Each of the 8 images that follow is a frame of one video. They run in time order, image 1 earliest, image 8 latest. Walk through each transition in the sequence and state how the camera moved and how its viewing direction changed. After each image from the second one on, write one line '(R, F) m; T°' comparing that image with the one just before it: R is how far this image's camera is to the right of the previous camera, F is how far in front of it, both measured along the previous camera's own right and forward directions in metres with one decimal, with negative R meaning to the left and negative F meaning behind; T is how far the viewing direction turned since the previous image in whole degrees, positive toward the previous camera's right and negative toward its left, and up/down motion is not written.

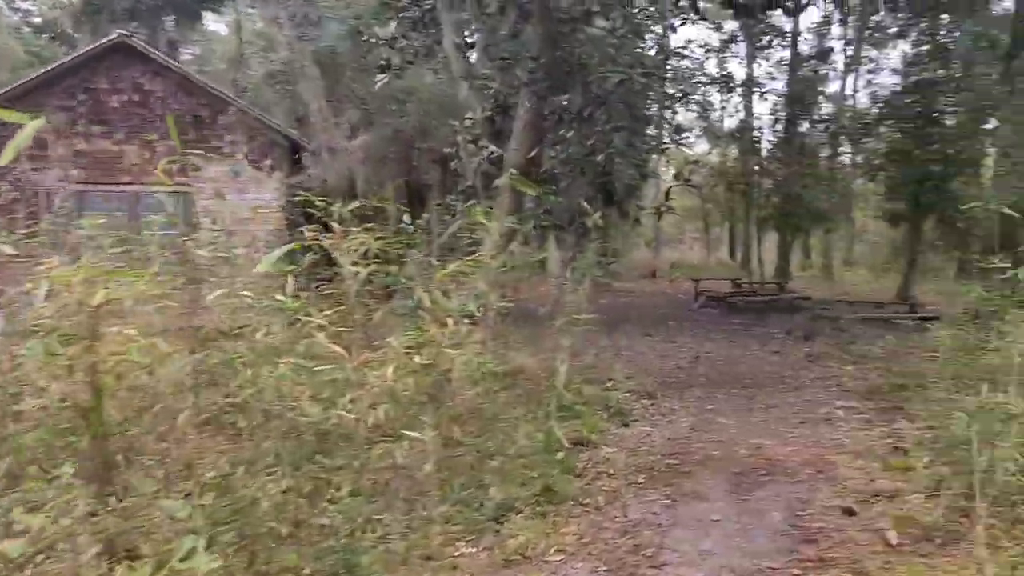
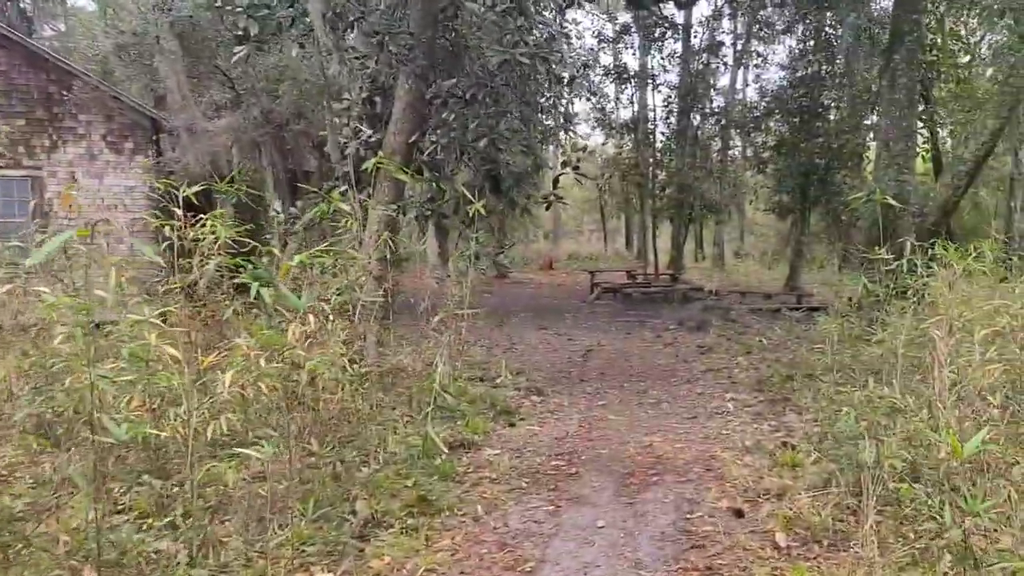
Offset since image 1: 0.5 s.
(+0.2, +0.3) m; +7°
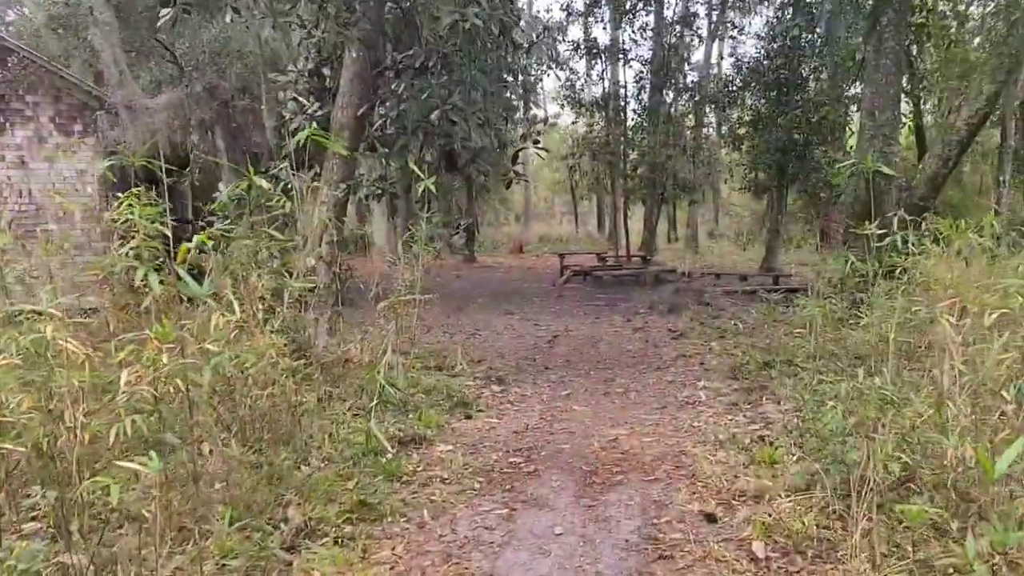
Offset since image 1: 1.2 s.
(+0.1, +0.4) m; +2°
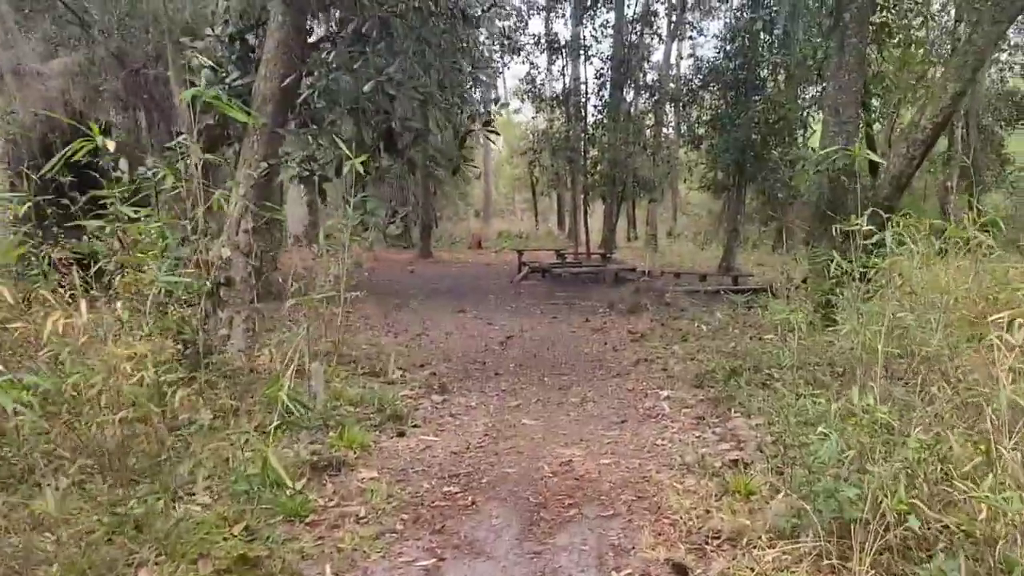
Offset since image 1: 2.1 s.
(+0.1, +0.6) m; +3°
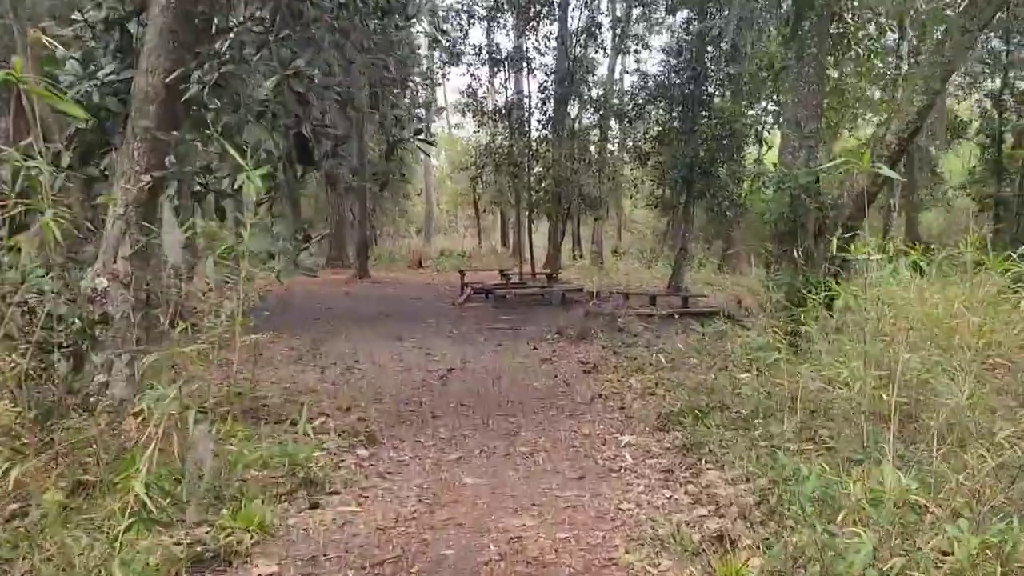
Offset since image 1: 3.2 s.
(0.0, +0.6) m; +4°
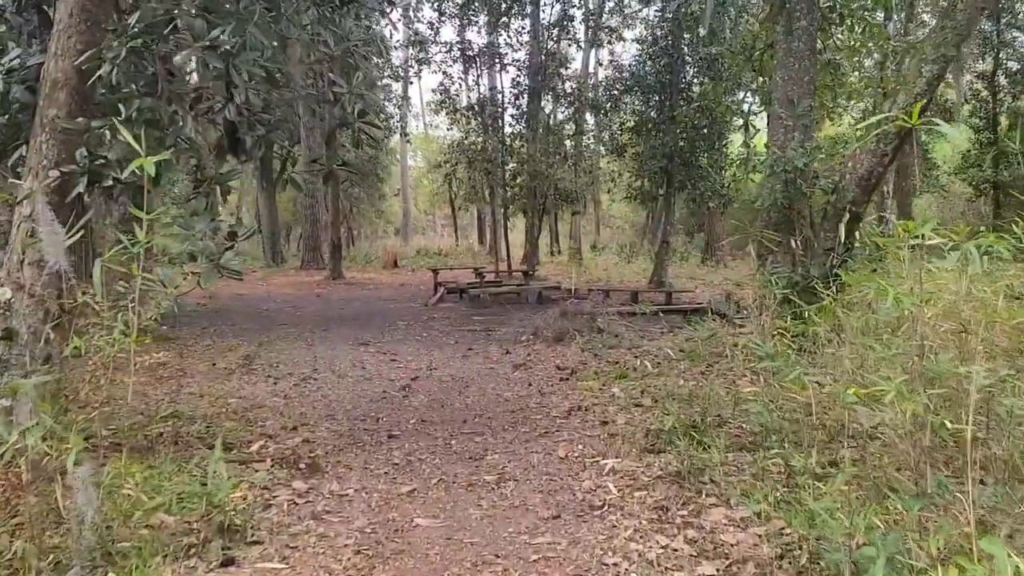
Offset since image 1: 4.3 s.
(+0.1, +0.7) m; +2°
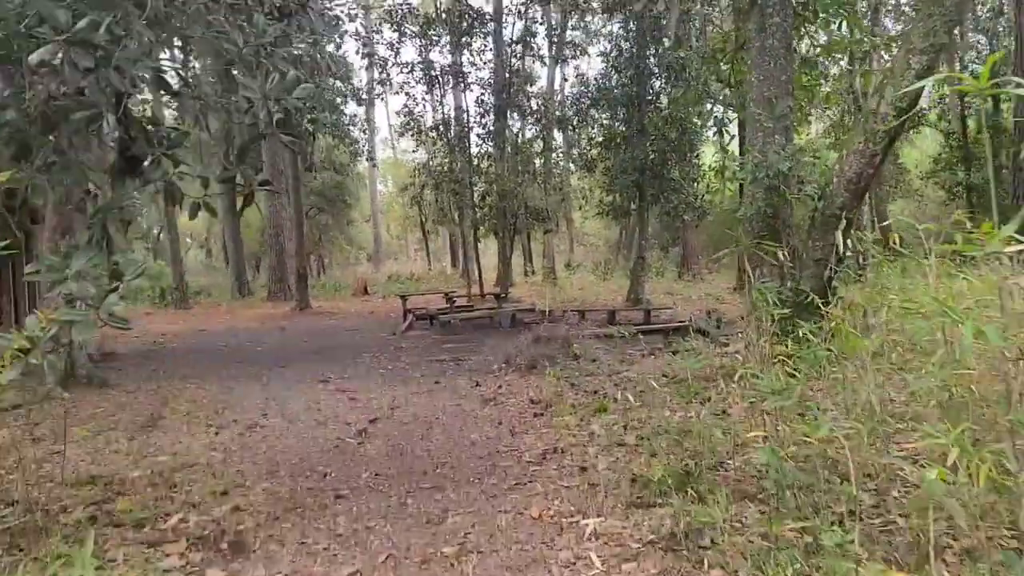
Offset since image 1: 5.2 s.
(+0.1, +0.6) m; +2°
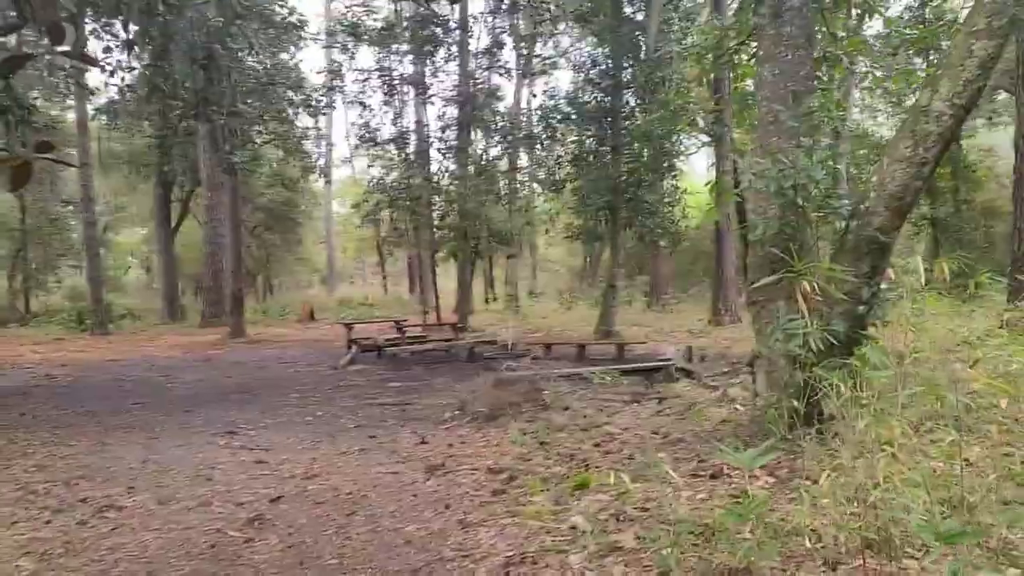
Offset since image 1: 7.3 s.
(0.0, +1.2) m; +3°
